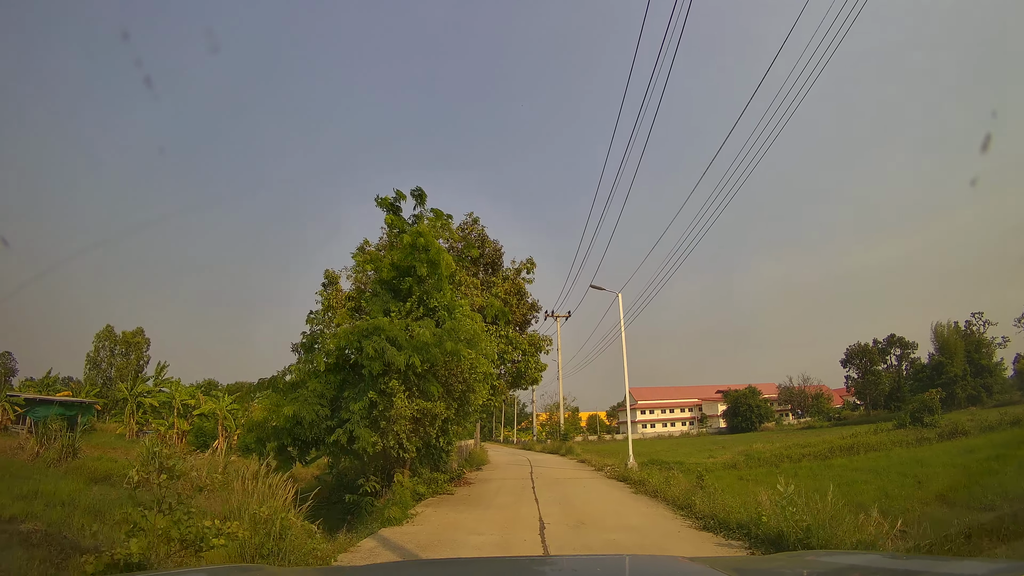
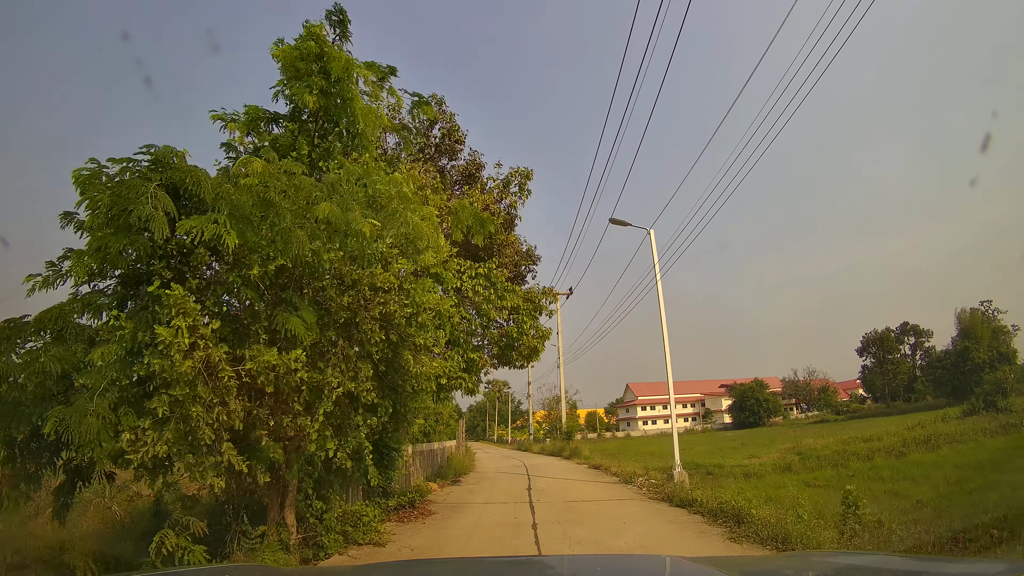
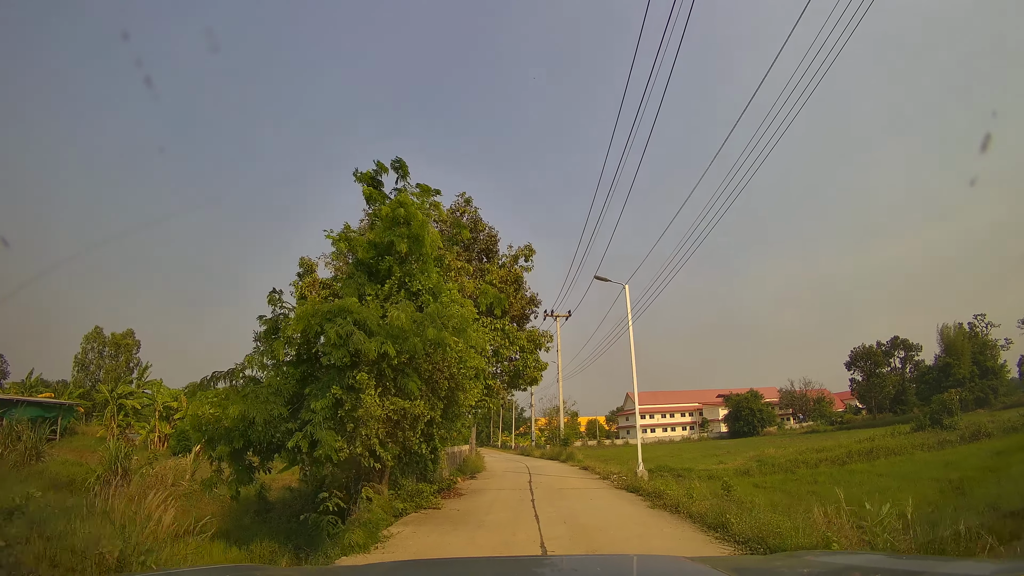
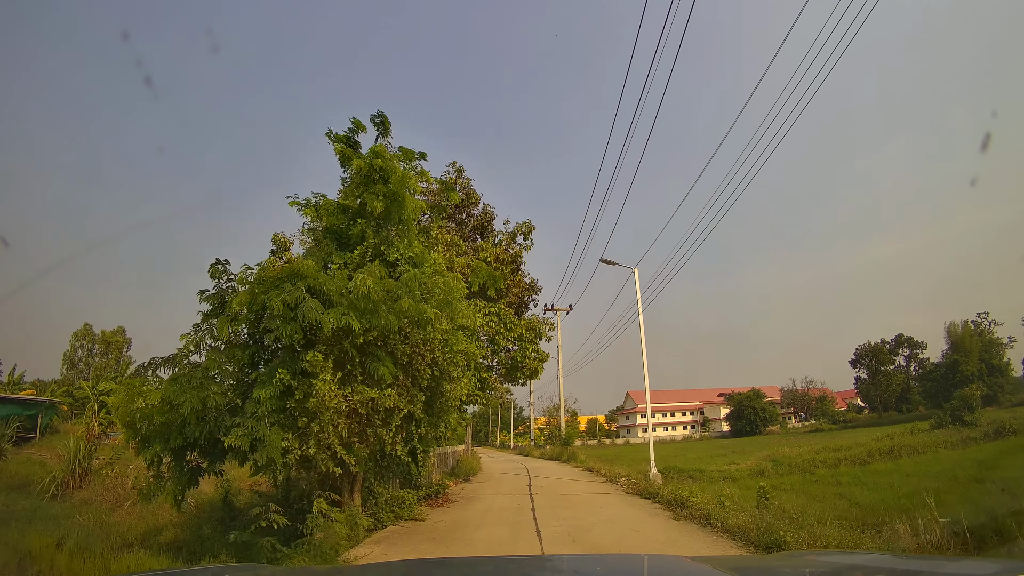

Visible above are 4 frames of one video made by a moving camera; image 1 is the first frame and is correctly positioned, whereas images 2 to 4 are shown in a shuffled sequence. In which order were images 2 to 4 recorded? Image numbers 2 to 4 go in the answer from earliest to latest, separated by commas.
3, 4, 2
